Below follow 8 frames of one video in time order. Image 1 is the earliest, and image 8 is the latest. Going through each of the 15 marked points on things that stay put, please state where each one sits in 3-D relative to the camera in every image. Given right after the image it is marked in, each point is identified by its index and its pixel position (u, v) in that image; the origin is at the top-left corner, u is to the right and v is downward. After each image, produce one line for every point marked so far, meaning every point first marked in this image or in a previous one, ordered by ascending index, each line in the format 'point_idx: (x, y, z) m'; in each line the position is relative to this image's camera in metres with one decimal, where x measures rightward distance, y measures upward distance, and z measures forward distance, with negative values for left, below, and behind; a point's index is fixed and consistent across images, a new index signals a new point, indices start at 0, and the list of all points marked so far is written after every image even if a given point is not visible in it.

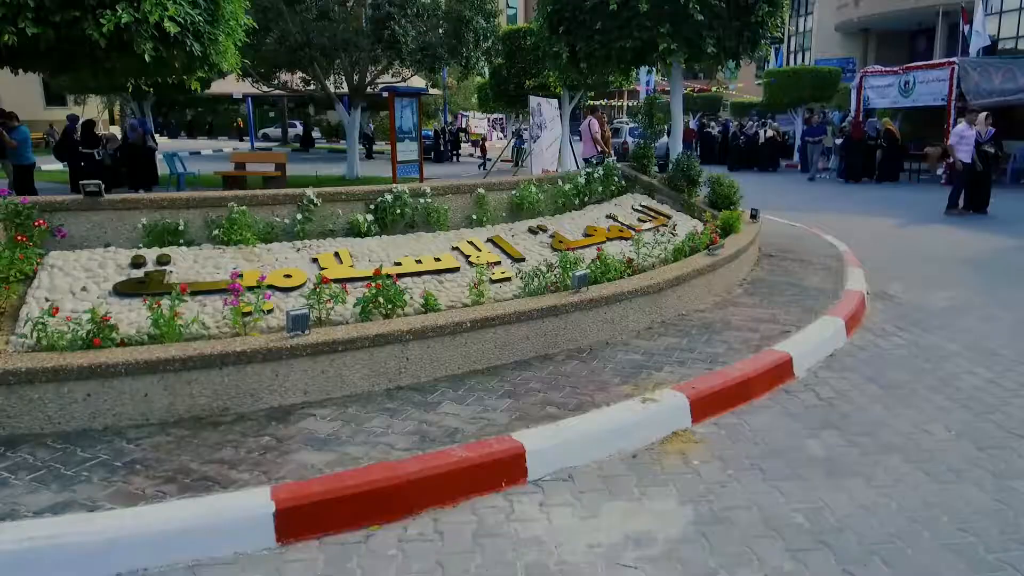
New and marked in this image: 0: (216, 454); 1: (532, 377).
0: (-1.7, -0.9, +4.3) m
1: (+0.1, -0.6, +5.5) m
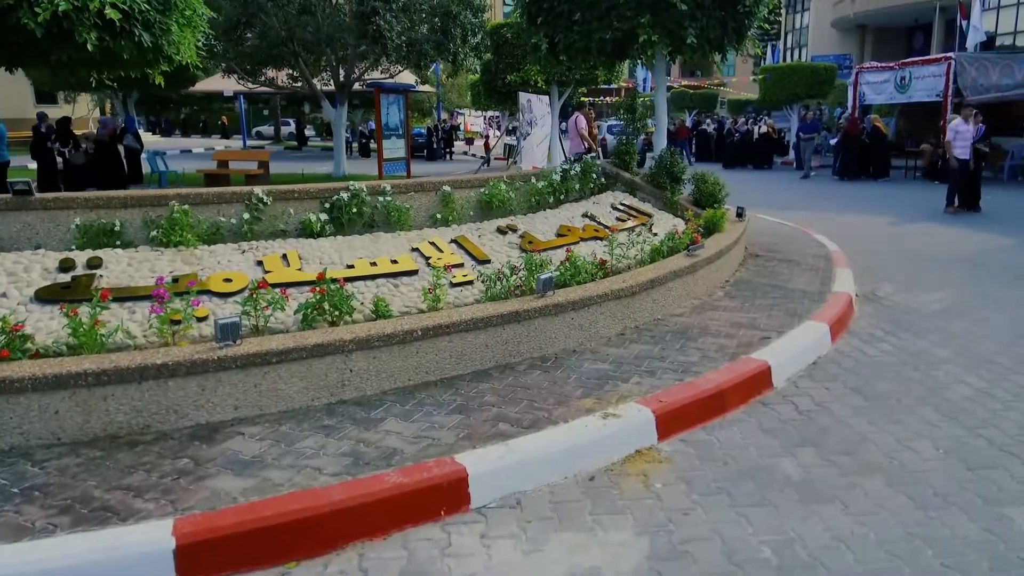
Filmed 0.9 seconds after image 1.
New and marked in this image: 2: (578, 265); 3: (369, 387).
0: (-2.0, -1.0, +3.9) m
1: (-0.2, -0.7, +5.1) m
2: (+0.6, +0.2, +6.5) m
3: (-0.9, -0.7, +5.0) m
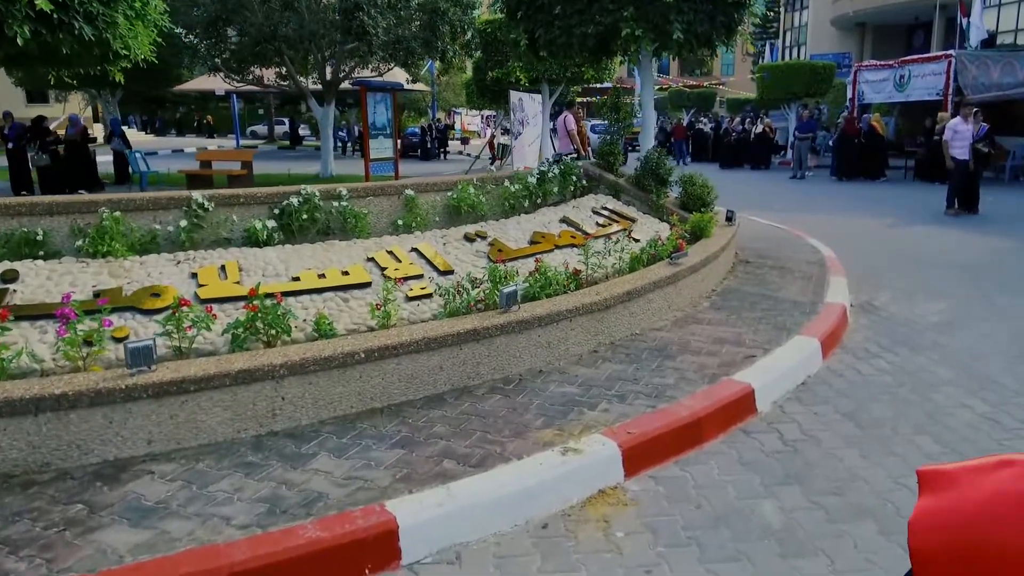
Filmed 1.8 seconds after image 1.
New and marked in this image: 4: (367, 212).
0: (-2.3, -1.1, +3.4) m
1: (-0.4, -0.8, +4.6) m
2: (+0.3, +0.1, +6.0) m
3: (-1.2, -0.8, +4.5) m
4: (-1.2, +0.6, +6.4) m
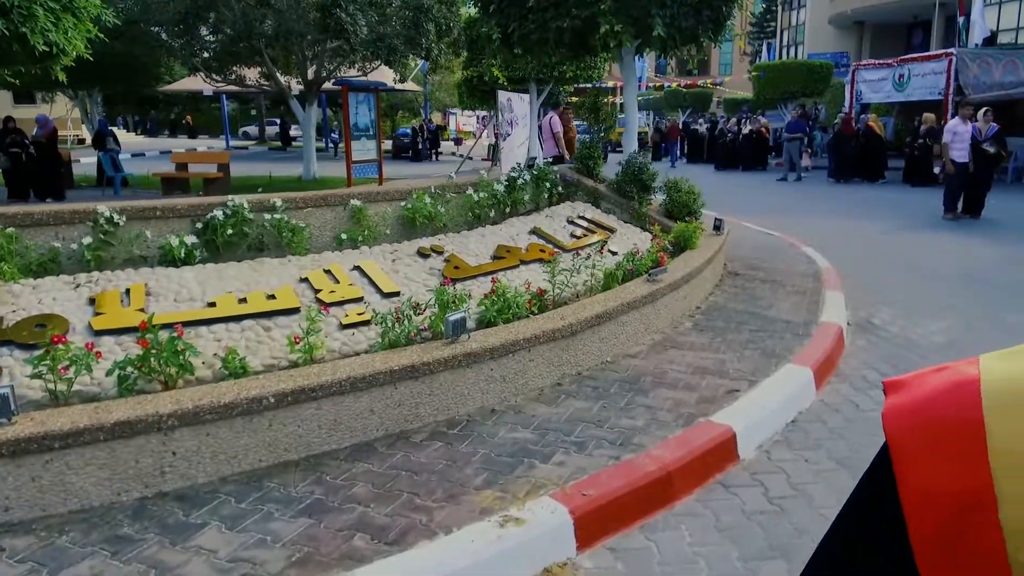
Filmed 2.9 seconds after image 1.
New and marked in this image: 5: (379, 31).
0: (-2.6, -1.3, +2.7) m
1: (-0.8, -0.9, +3.9) m
2: (0.0, -0.1, +5.3) m
3: (-1.5, -0.9, +3.8) m
4: (-1.6, +0.5, +5.8) m
5: (-2.9, +5.7, +17.0) m
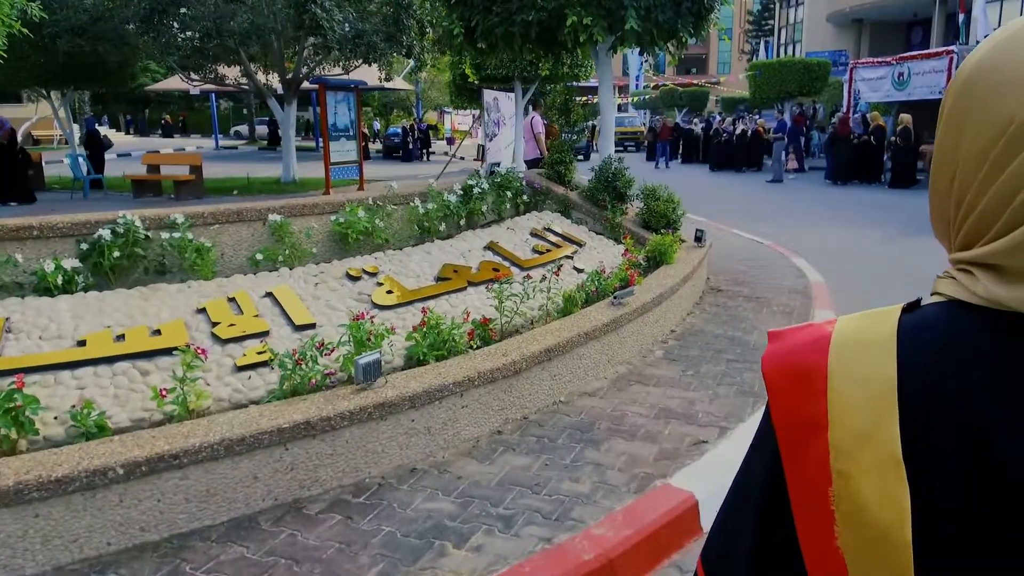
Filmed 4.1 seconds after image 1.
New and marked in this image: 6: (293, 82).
0: (-3.0, -1.4, +2.0) m
1: (-1.2, -1.1, +3.2) m
2: (-0.4, -0.3, +4.5) m
3: (-1.9, -1.1, +3.1) m
4: (-2.0, +0.3, +5.0) m
5: (-3.3, +5.5, +16.2) m
6: (-5.6, +5.2, +19.3) m
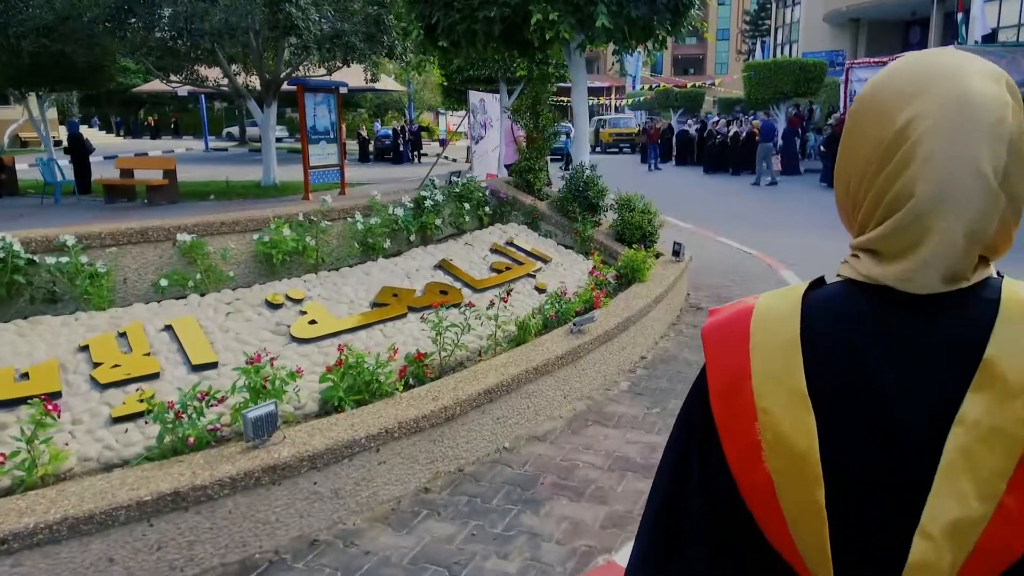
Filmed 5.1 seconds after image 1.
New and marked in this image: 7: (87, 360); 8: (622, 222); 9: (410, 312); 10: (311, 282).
0: (-3.3, -1.6, +1.4) m
1: (-1.5, -1.3, +2.6) m
2: (-0.8, -0.4, +3.9) m
3: (-2.3, -1.3, +2.5) m
4: (-2.3, +0.1, +4.4) m
5: (-3.6, +5.4, +15.6) m
6: (-5.9, +5.0, +18.7) m
7: (-2.1, -0.4, +3.9) m
8: (+1.1, +0.6, +7.4) m
9: (-0.7, -0.2, +5.0) m
10: (-1.3, +0.1, +5.0) m
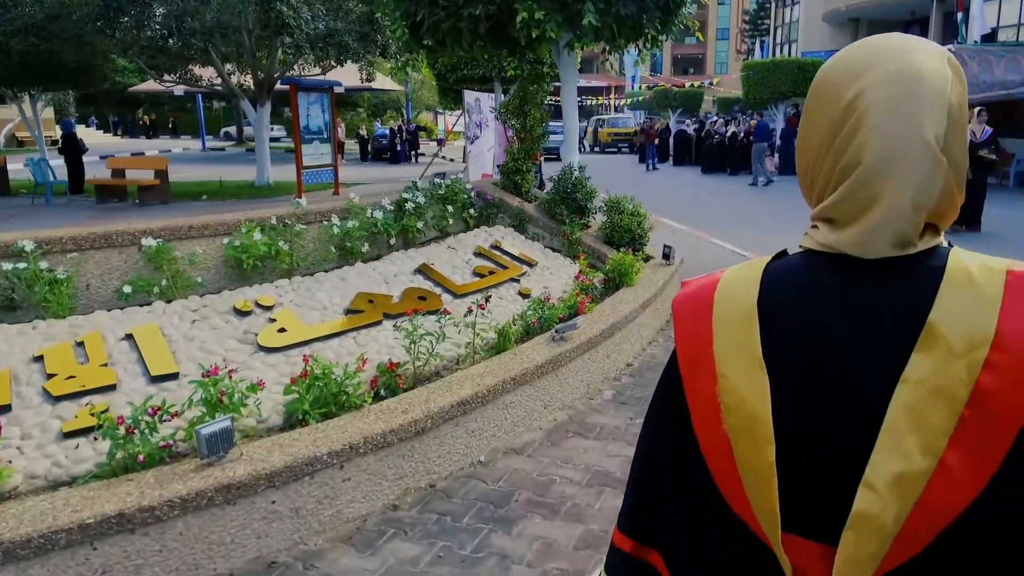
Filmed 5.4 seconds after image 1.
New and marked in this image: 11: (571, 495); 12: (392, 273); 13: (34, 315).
0: (-3.5, -1.7, +1.2) m
1: (-1.7, -1.4, +2.4) m
2: (-0.9, -0.5, +3.8) m
3: (-2.4, -1.3, +2.3) m
4: (-2.4, +0.1, +4.3) m
5: (-3.8, +5.3, +15.5) m
6: (-6.1, +5.0, +18.5) m
7: (-2.3, -0.4, +3.7) m
8: (+0.9, +0.6, +7.2) m
9: (-0.8, -0.2, +4.8) m
10: (-1.5, 0.0, +4.9) m
11: (+0.3, -1.0, +3.8) m
12: (-0.9, +0.1, +5.5) m
13: (-2.6, -0.1, +4.2) m
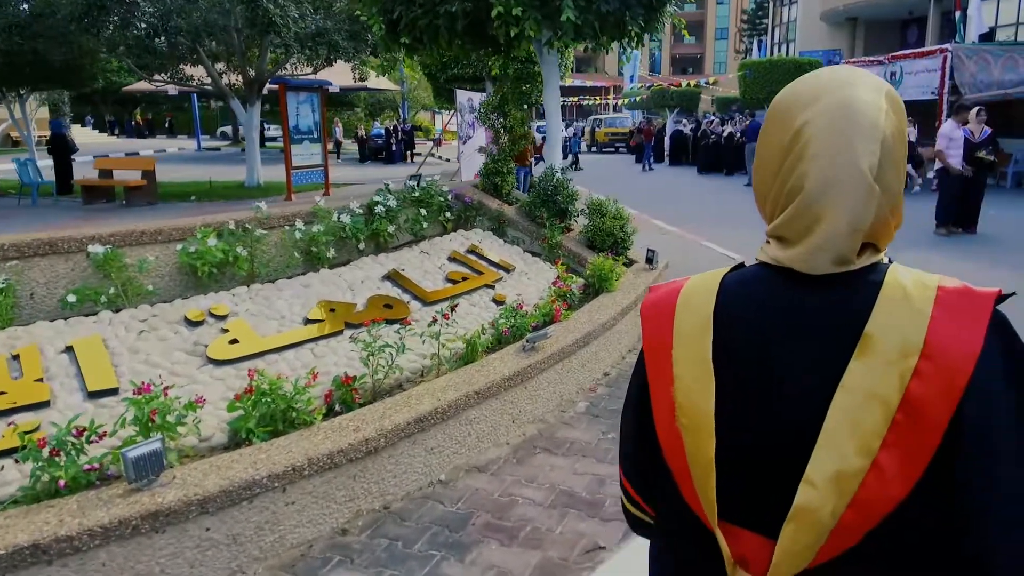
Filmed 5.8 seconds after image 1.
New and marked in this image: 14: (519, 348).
0: (-3.7, -1.7, +1.0) m
1: (-1.8, -1.4, +2.2) m
2: (-1.1, -0.5, +3.6) m
3: (-2.6, -1.4, +2.1) m
4: (-2.6, 0.0, +4.1) m
5: (-4.0, +5.3, +15.3) m
6: (-6.3, +4.9, +18.3) m
7: (-2.5, -0.5, +3.5) m
8: (+0.7, +0.6, +7.0) m
9: (-1.0, -0.2, +4.6) m
10: (-1.7, 0.0, +4.7) m
11: (+0.1, -1.1, +3.6) m
12: (-1.1, +0.1, +5.3) m
13: (-2.8, -0.2, +4.0) m
14: (0.0, -0.4, +4.8) m
